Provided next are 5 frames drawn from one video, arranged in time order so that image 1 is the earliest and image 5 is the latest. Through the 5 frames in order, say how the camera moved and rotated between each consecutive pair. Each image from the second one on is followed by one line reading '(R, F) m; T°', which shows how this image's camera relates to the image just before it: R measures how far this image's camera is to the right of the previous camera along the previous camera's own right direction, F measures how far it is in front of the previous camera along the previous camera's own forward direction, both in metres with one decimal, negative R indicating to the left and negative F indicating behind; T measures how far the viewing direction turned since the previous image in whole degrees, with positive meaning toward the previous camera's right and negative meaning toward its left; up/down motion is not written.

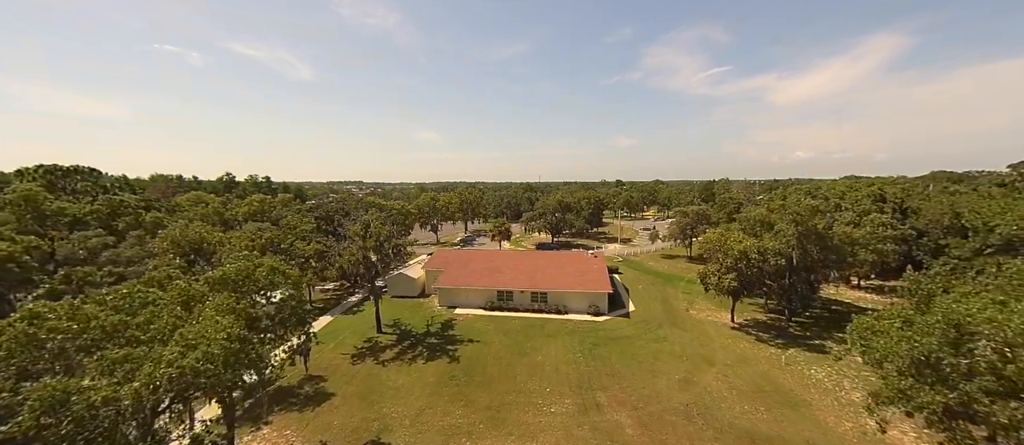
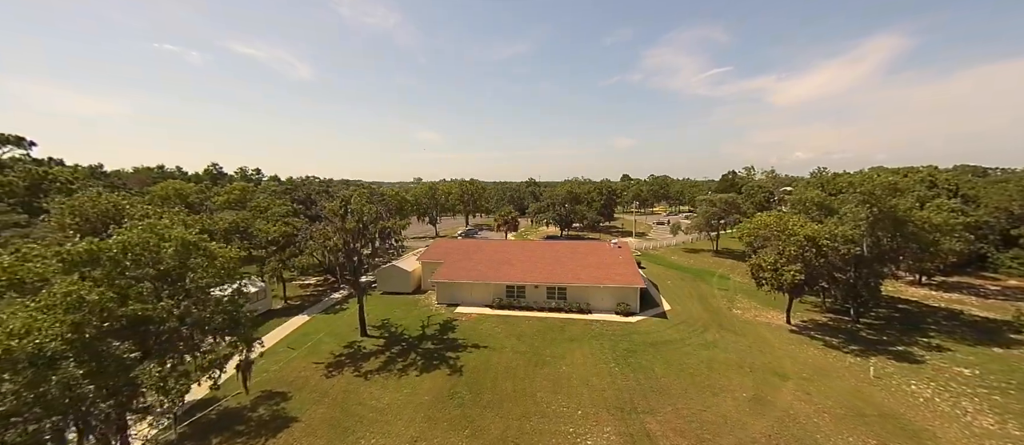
(-0.9, +5.2) m; 0°
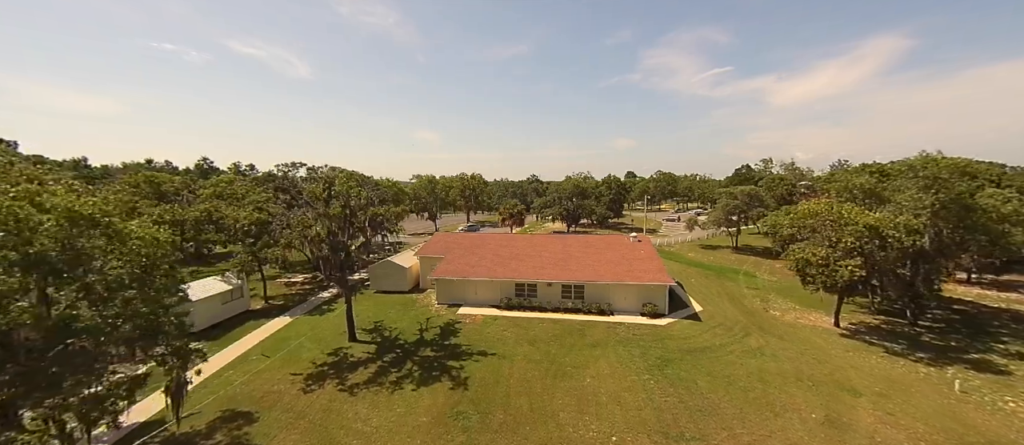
(-0.6, +3.2) m; 0°
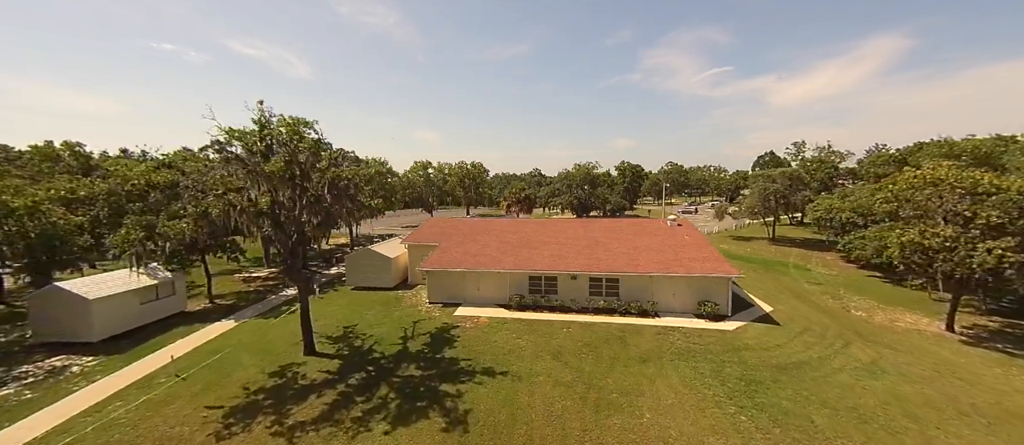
(-0.6, +5.5) m; 0°
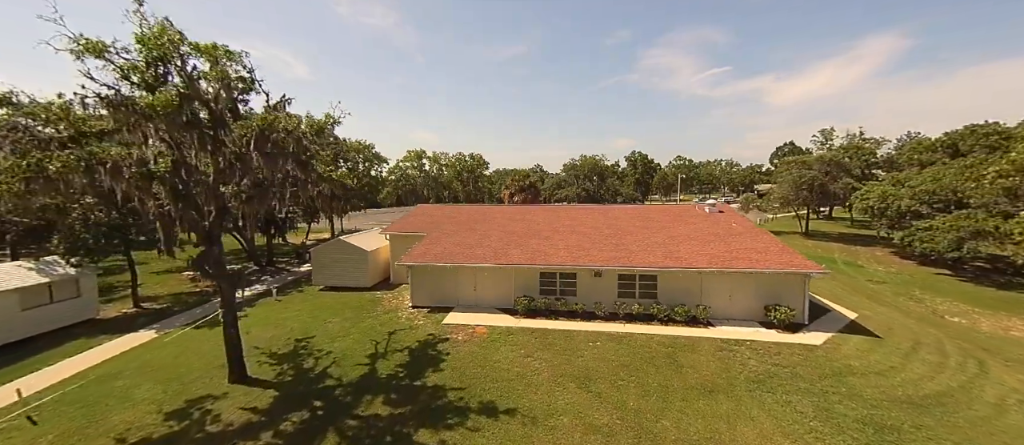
(-0.2, +4.2) m; 0°
